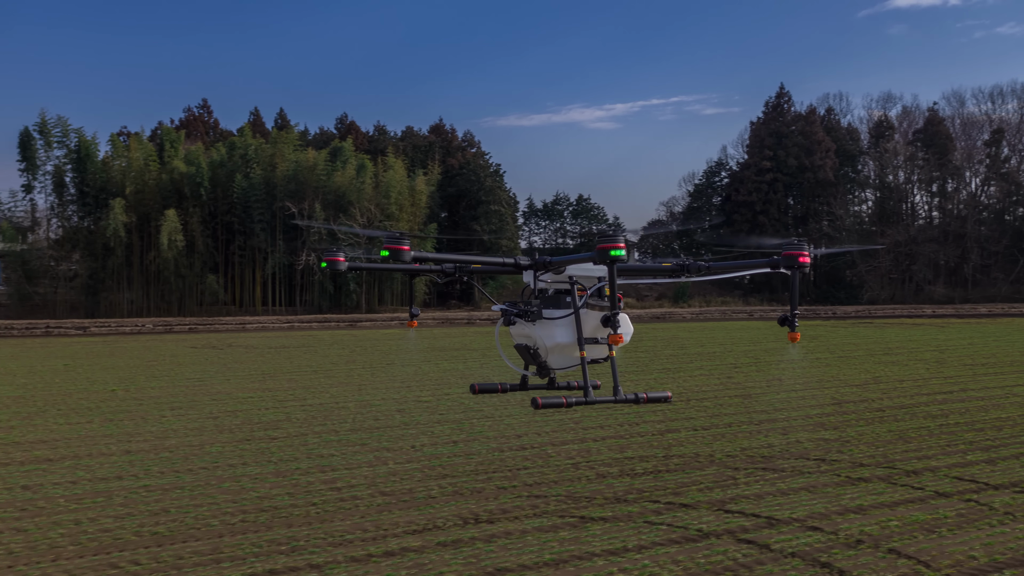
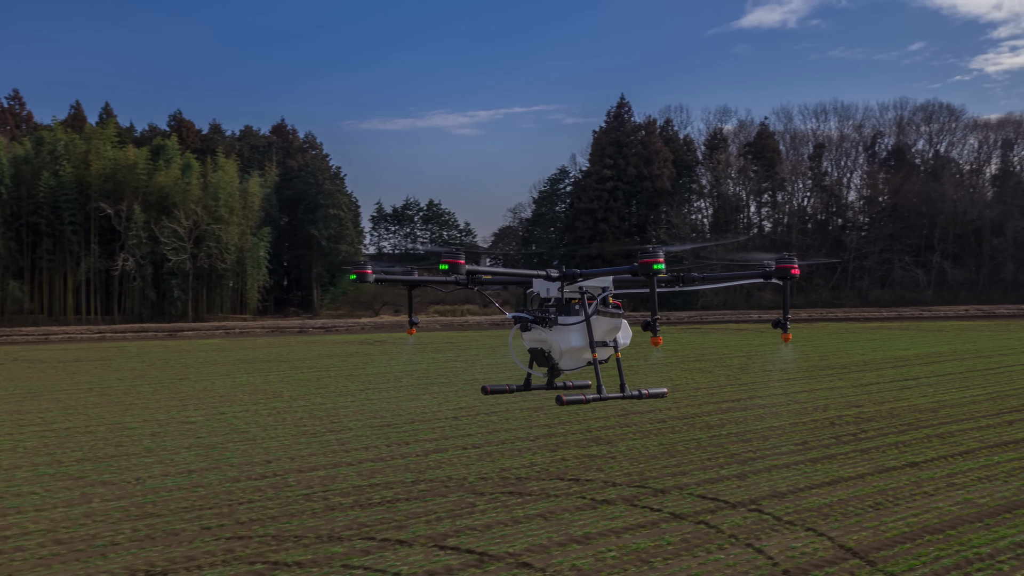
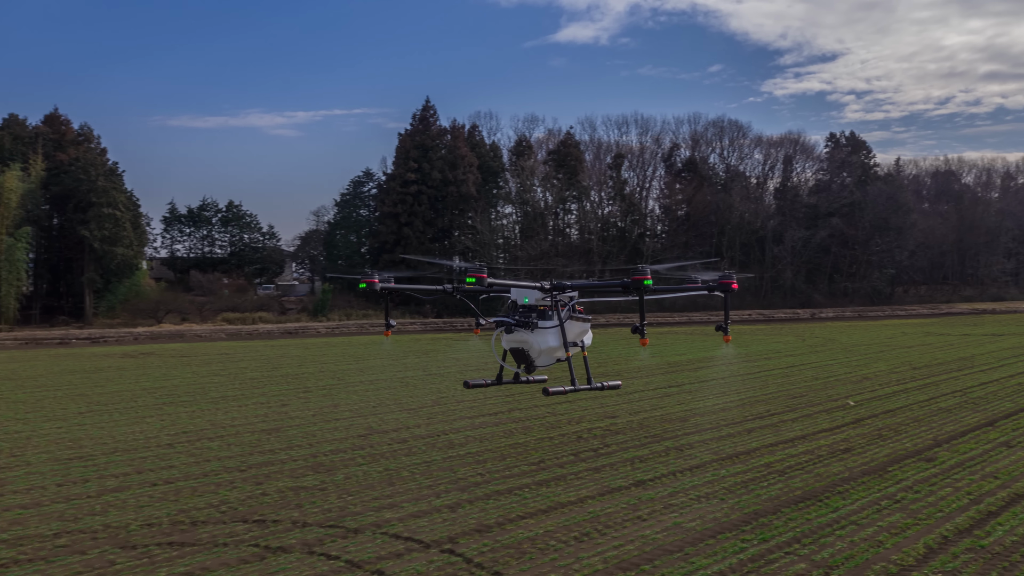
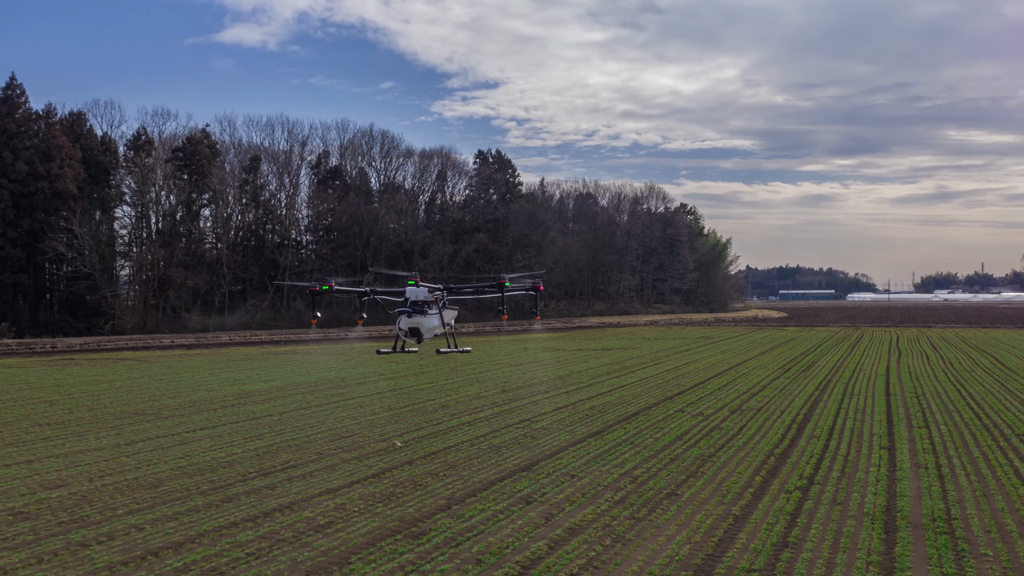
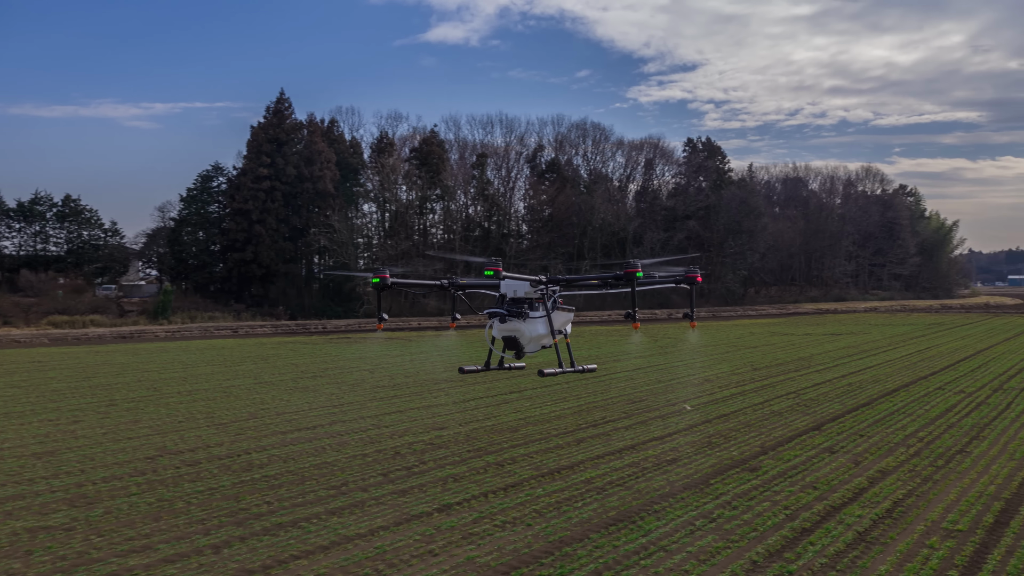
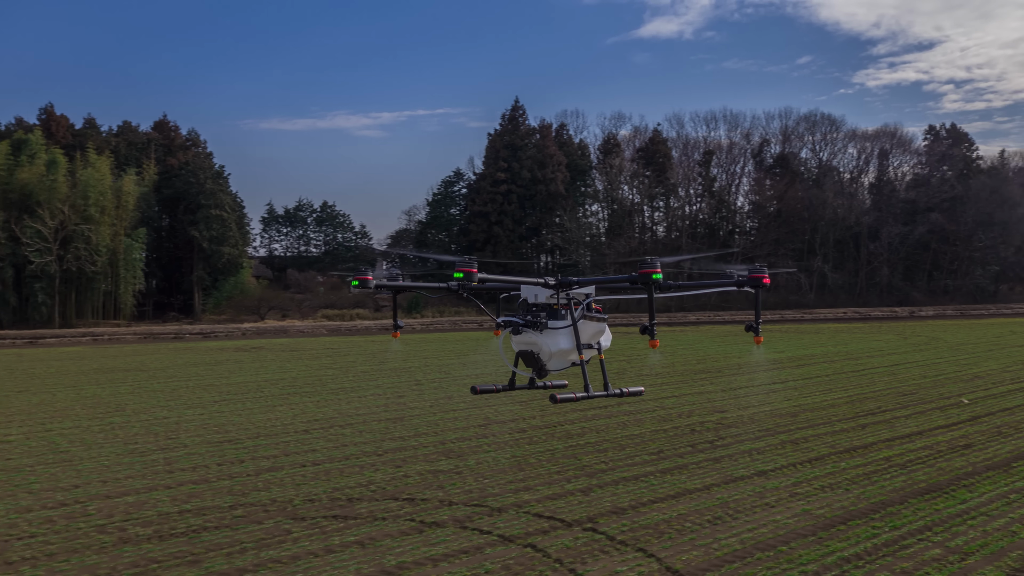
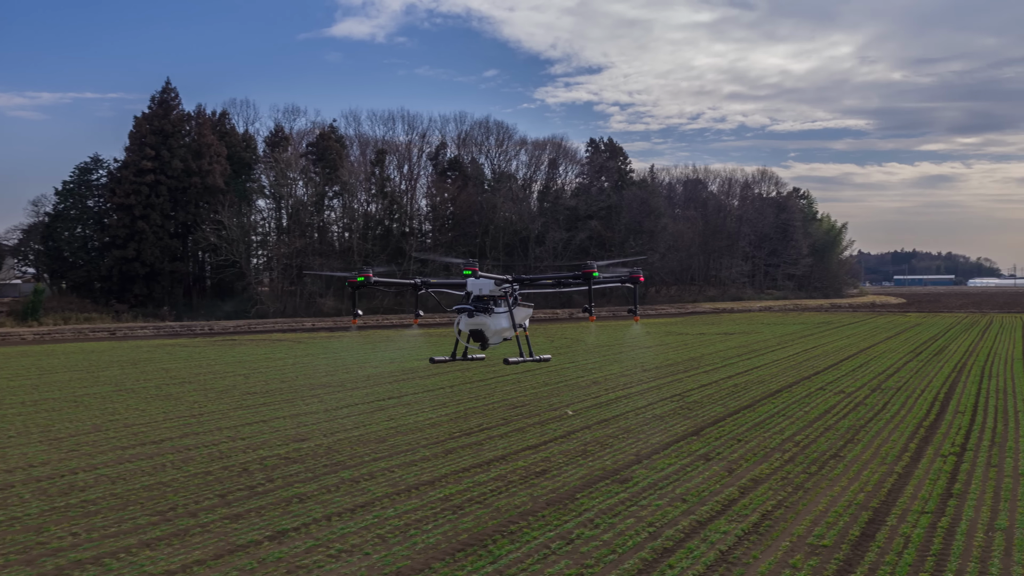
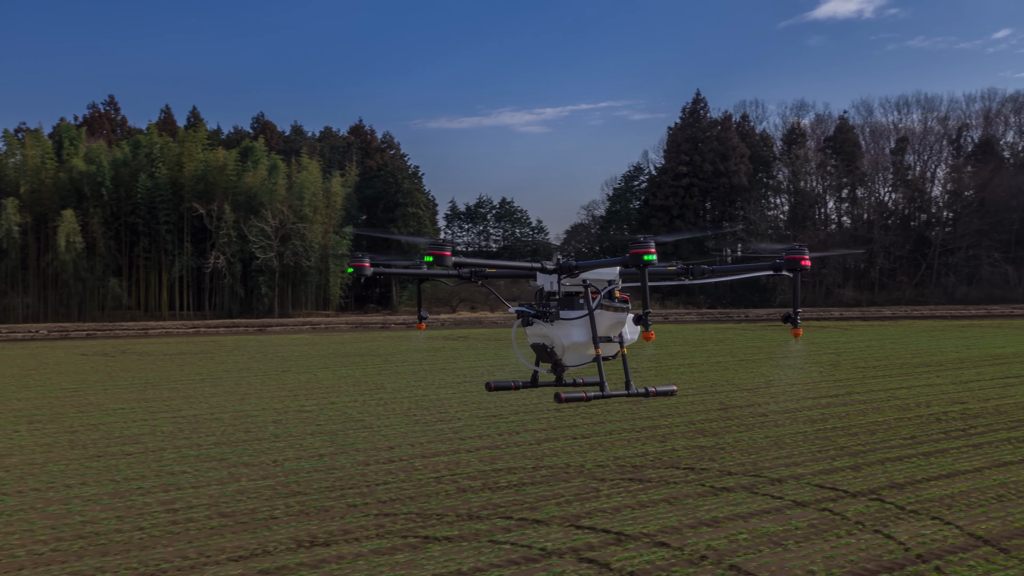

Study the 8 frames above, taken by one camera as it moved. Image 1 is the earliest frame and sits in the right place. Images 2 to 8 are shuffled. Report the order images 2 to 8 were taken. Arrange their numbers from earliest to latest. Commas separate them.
8, 2, 6, 3, 5, 7, 4
